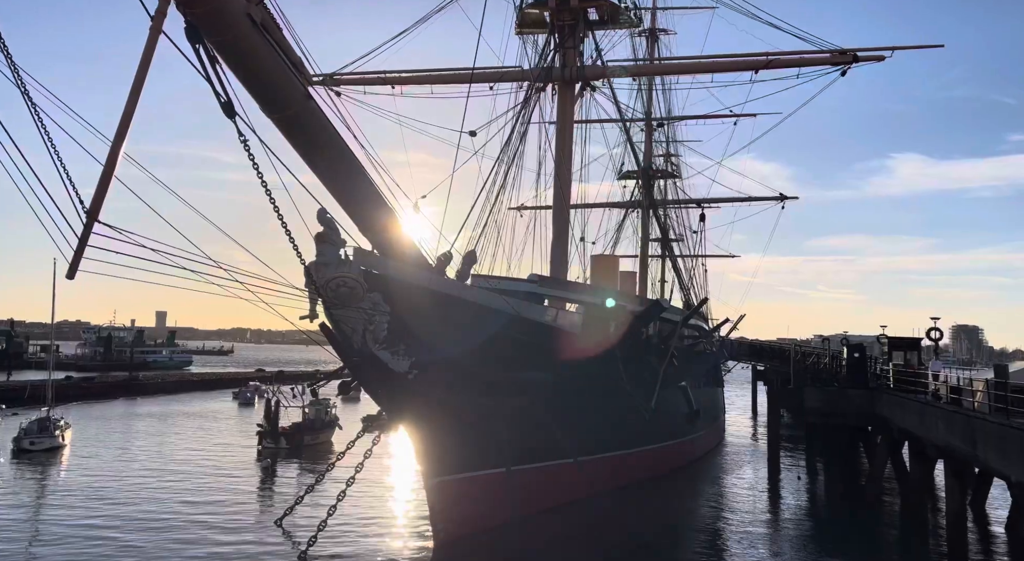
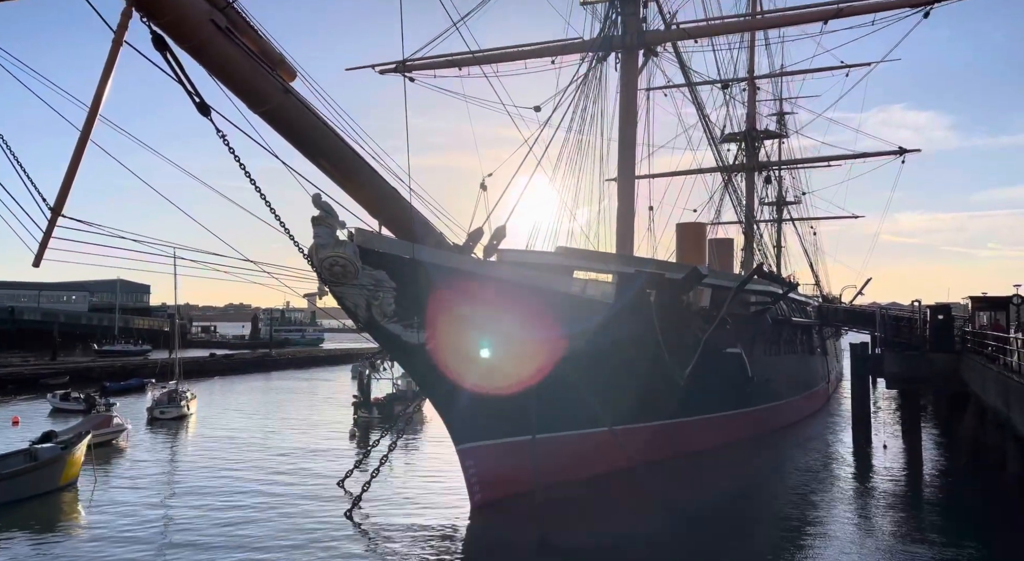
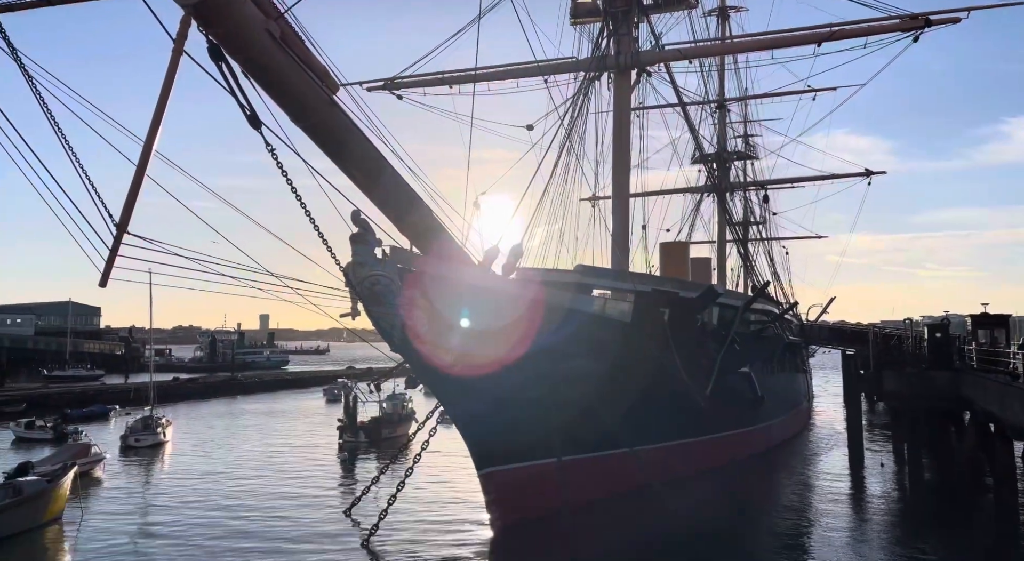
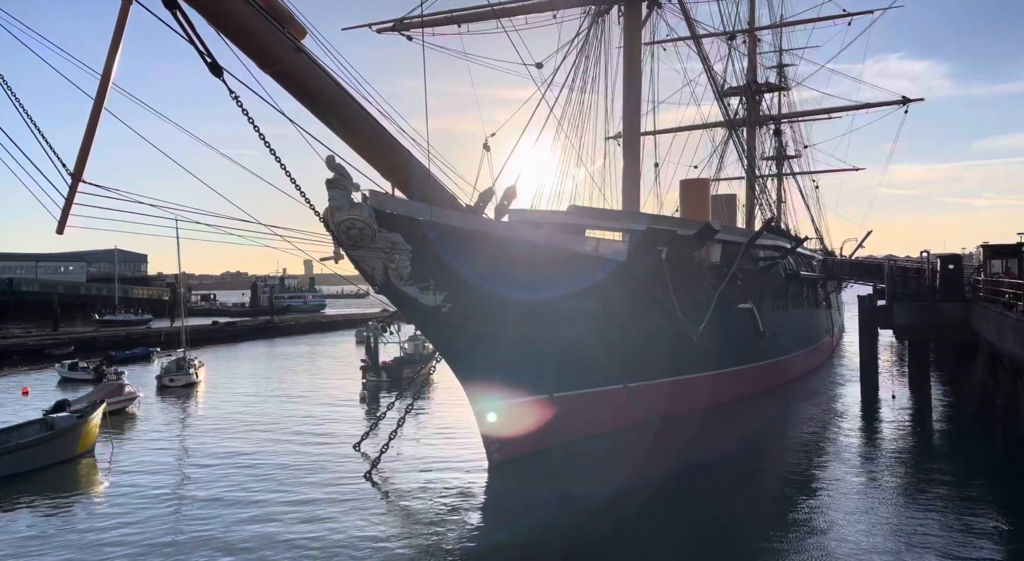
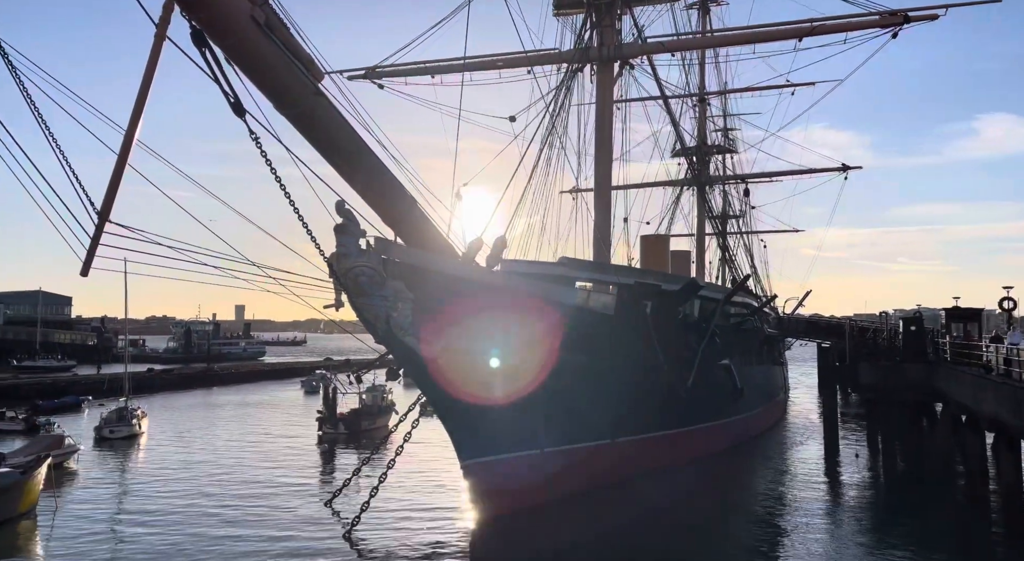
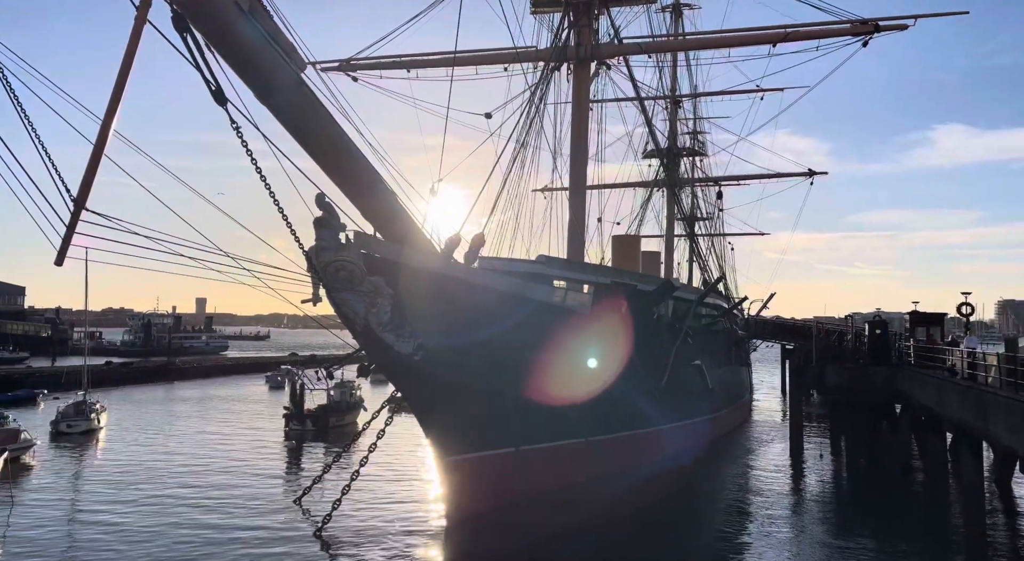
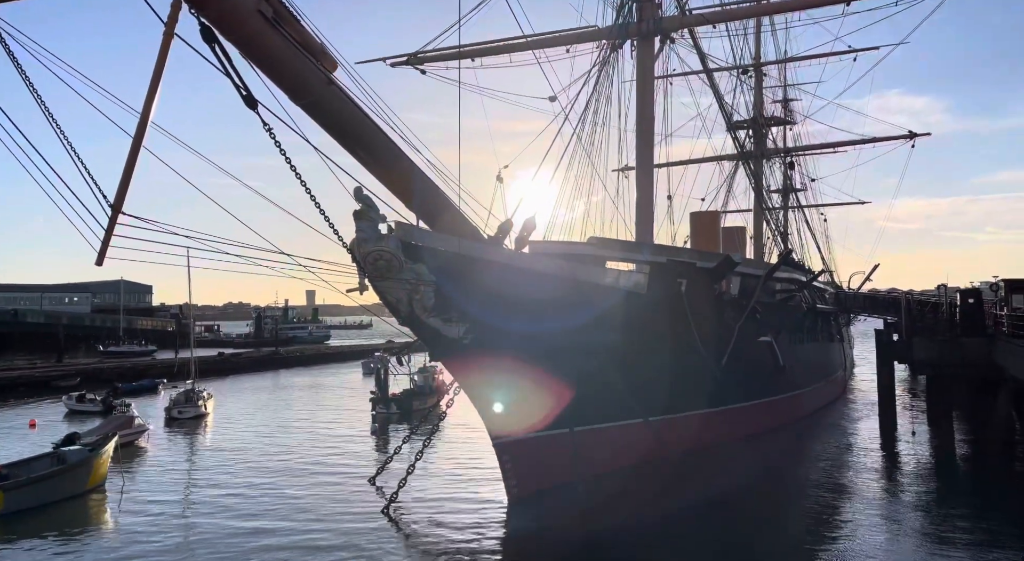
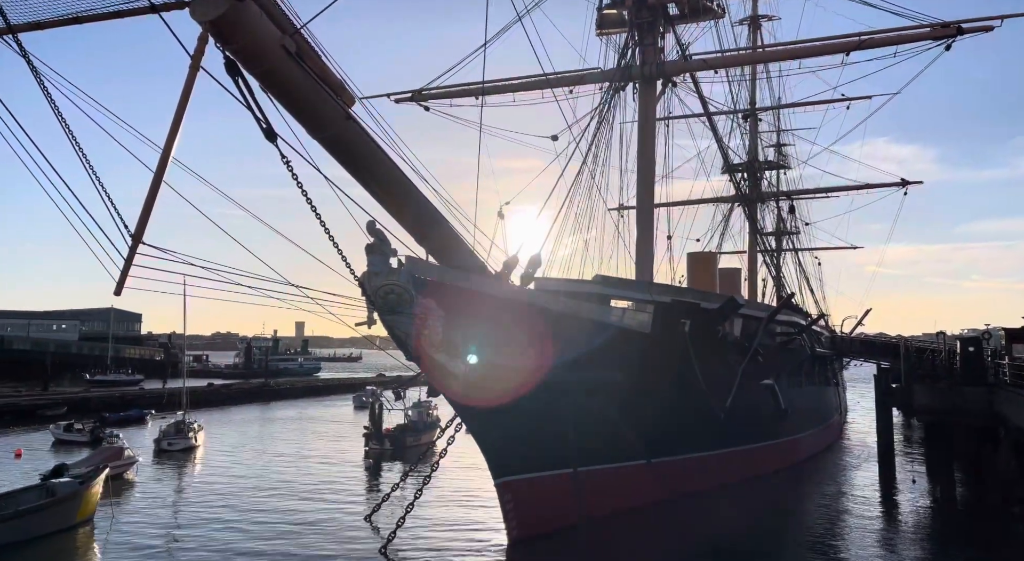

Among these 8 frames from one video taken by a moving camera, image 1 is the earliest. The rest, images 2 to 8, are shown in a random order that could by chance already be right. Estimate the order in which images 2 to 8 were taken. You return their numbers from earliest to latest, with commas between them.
6, 5, 3, 8, 7, 4, 2
